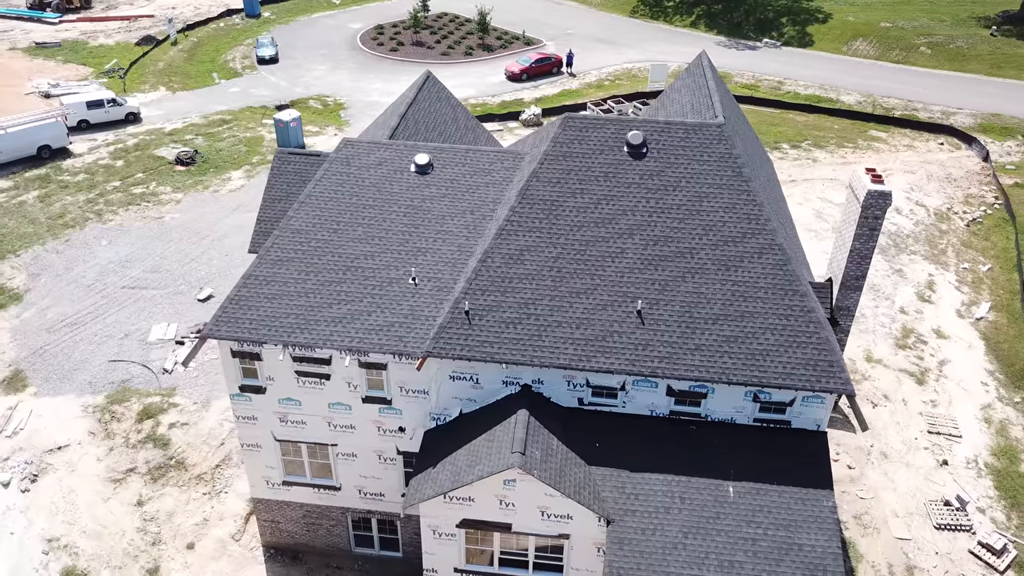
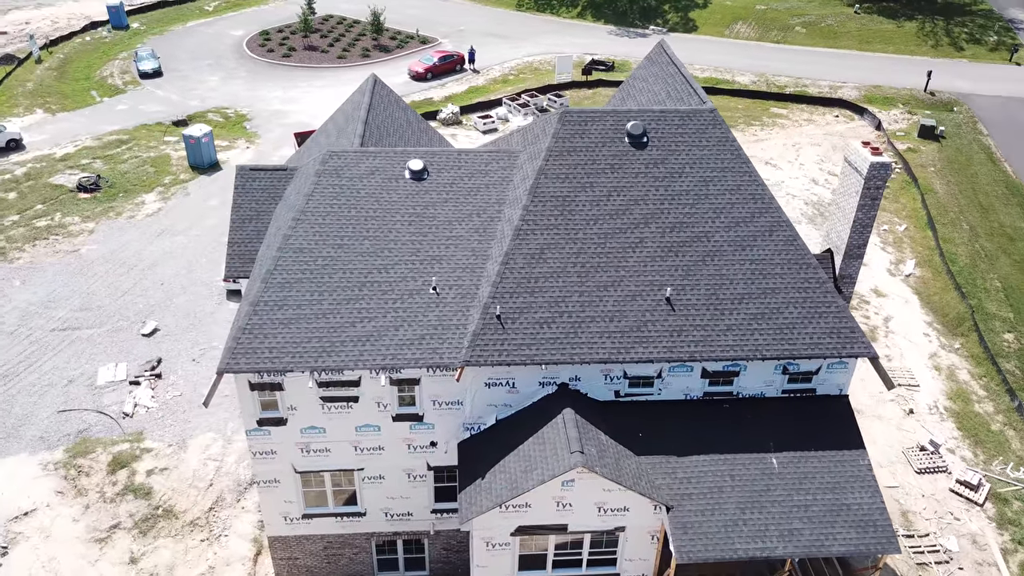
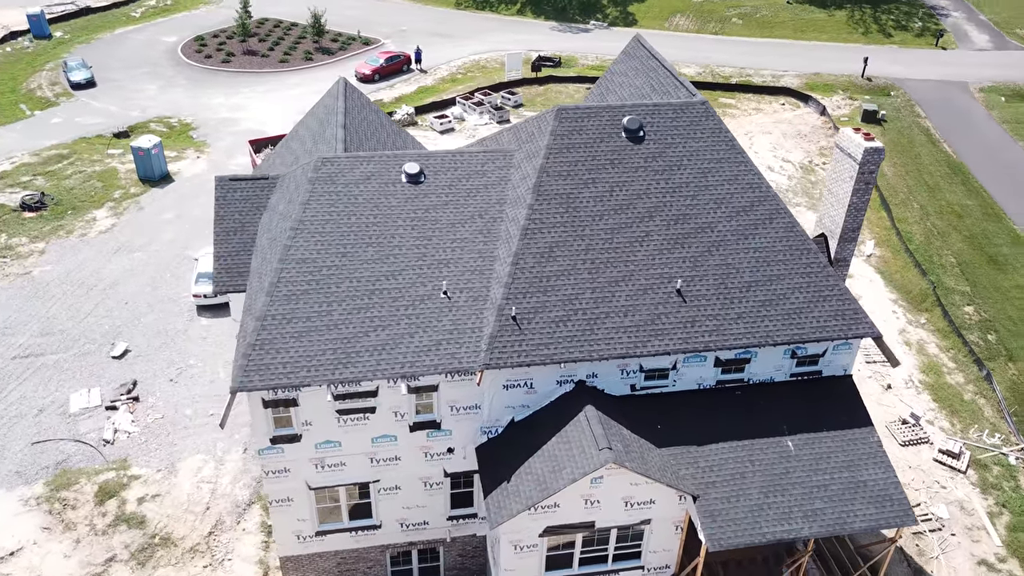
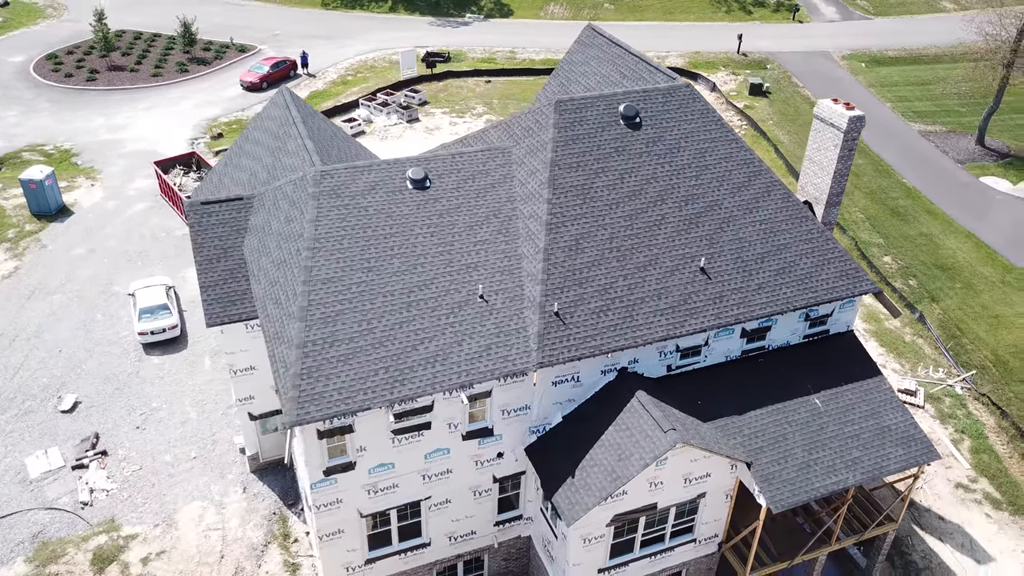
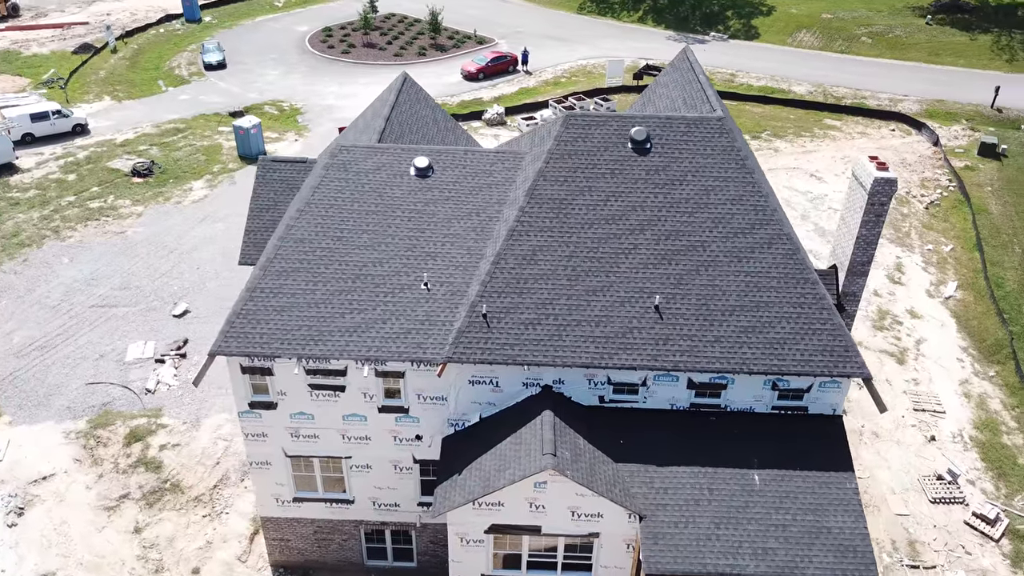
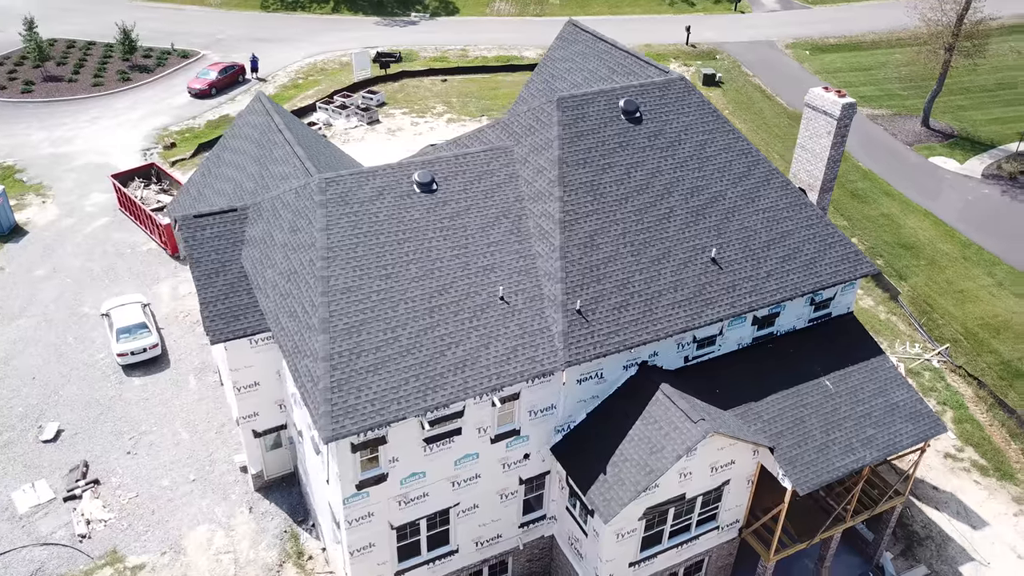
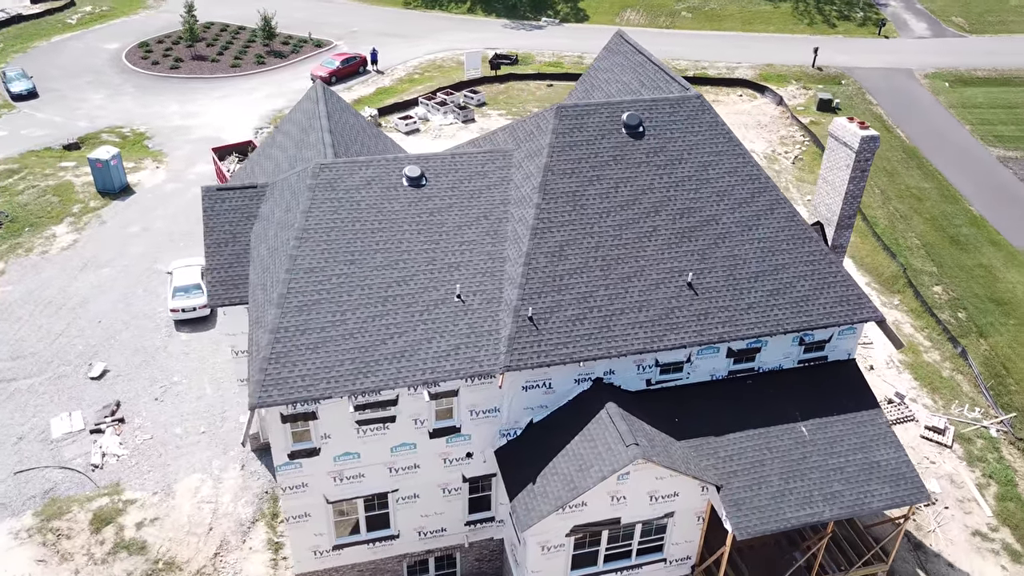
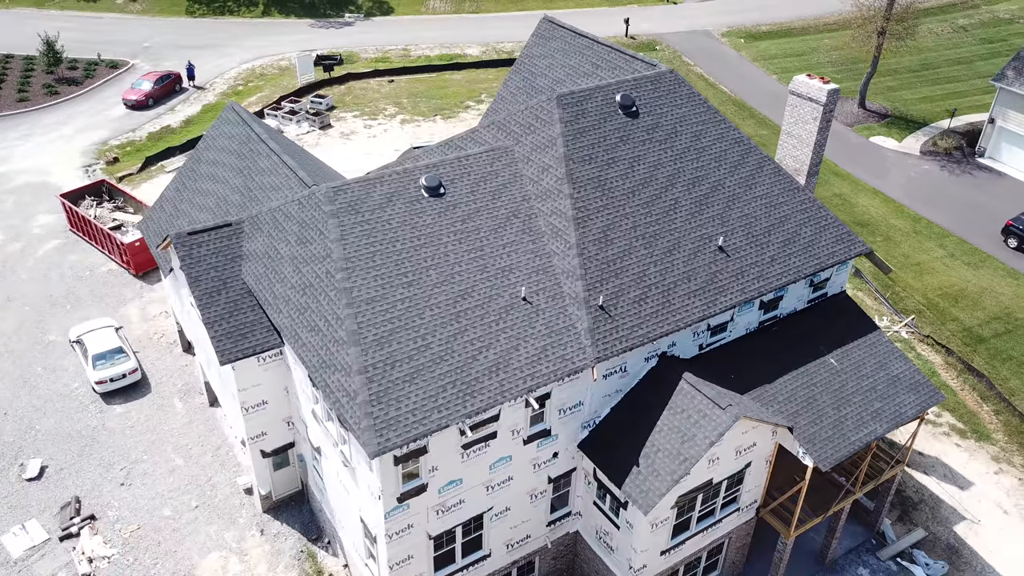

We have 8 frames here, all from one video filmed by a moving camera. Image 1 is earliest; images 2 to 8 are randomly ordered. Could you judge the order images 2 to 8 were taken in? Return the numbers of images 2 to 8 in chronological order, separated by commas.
5, 2, 3, 7, 4, 6, 8
